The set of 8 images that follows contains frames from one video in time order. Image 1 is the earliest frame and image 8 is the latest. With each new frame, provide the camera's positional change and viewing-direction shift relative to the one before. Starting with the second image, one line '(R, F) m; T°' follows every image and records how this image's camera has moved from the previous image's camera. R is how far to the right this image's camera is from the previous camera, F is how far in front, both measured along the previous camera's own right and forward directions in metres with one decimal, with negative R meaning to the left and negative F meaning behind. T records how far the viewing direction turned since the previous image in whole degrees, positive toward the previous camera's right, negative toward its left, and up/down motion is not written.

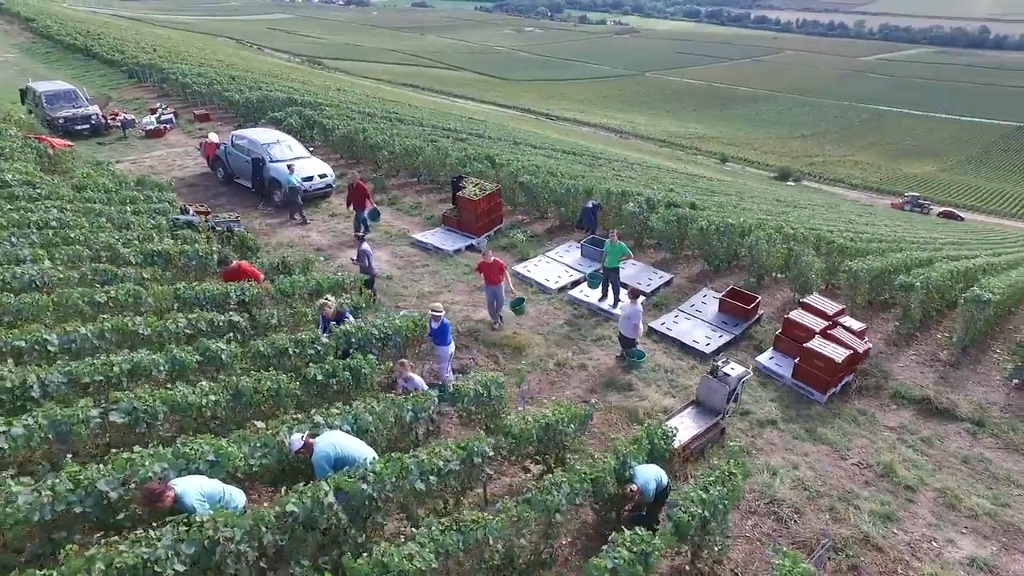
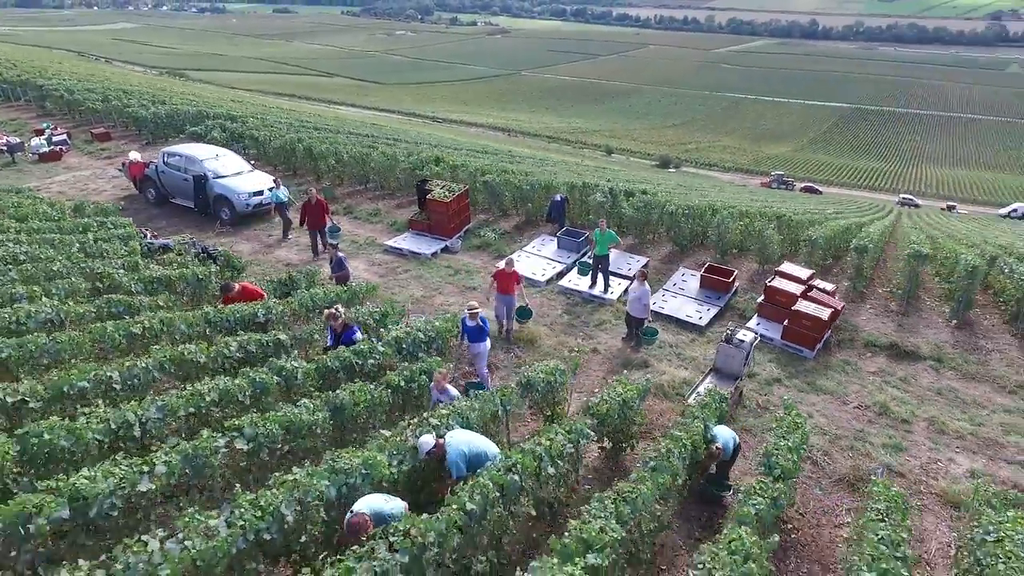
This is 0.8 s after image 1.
(-2.4, -0.1) m; +10°
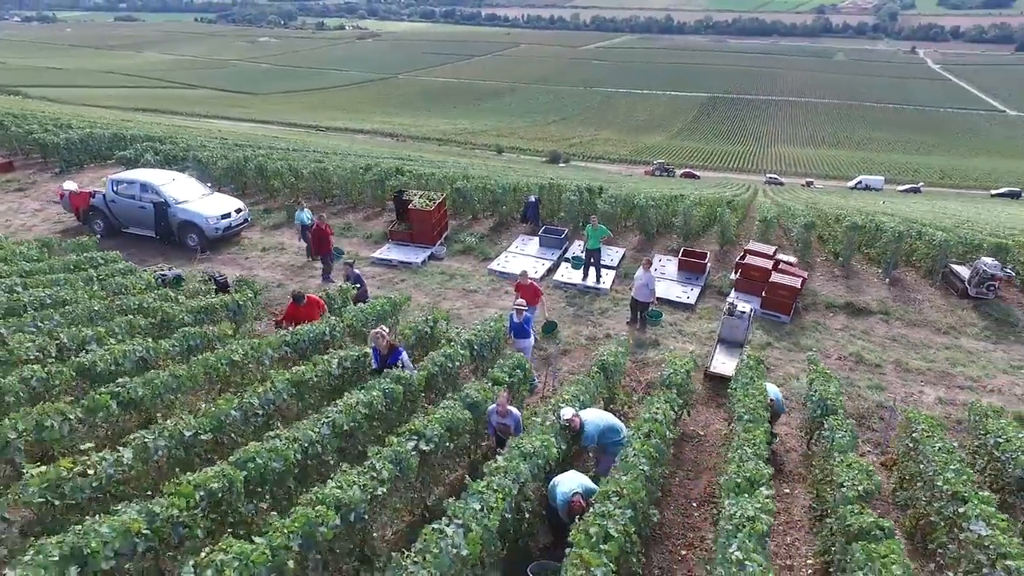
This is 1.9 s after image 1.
(-2.7, -0.6) m; +10°
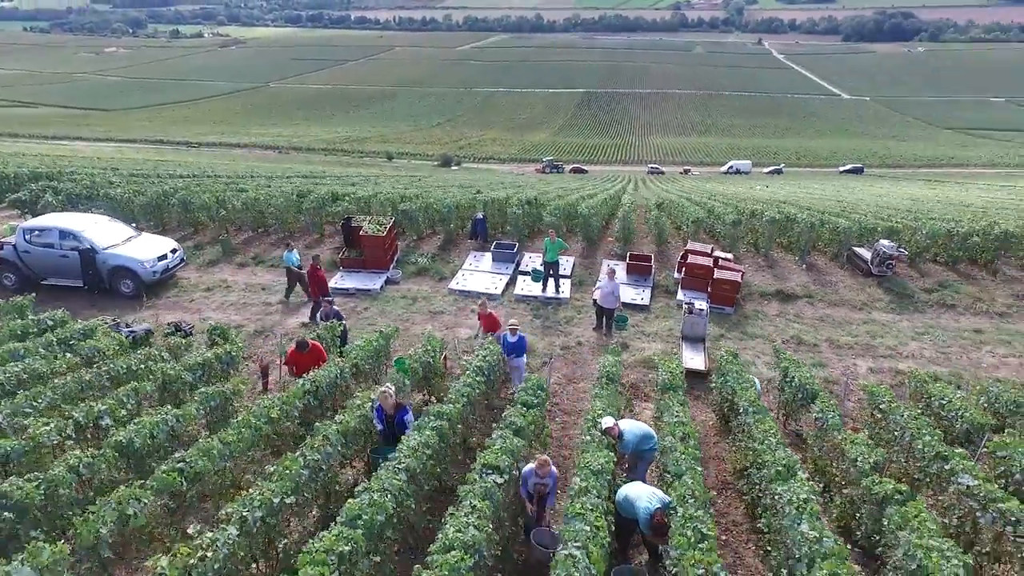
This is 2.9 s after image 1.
(-1.8, -0.4) m; +10°
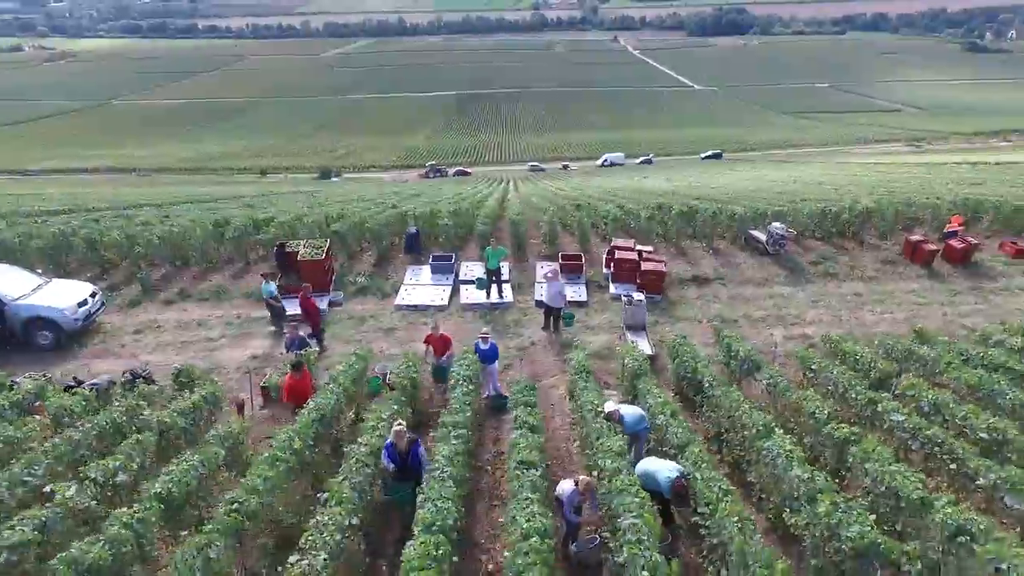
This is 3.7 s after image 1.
(-1.6, -0.7) m; +10°
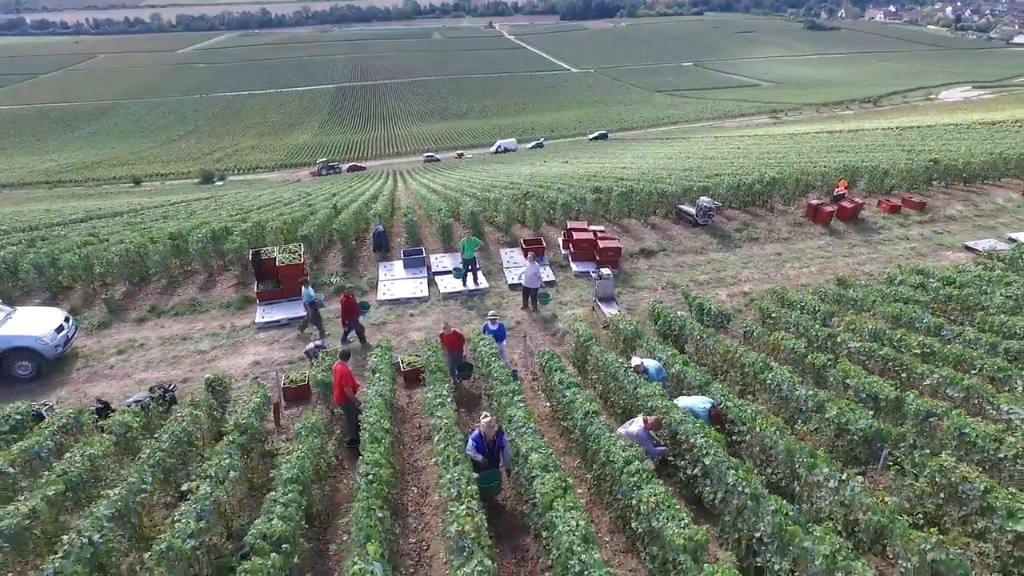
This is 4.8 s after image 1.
(-2.4, -1.2) m; +10°
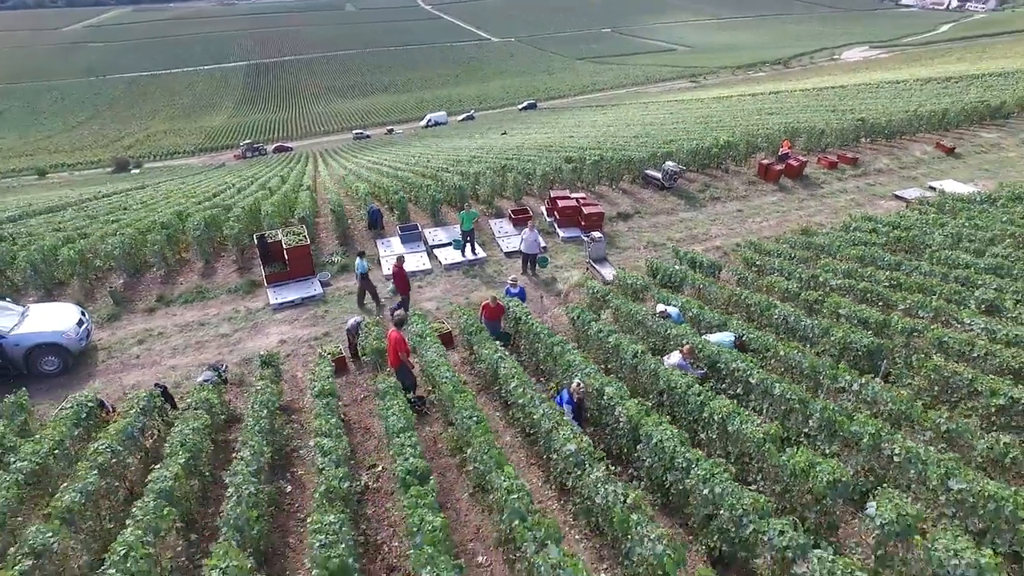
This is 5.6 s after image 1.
(-2.2, -1.2) m; +6°
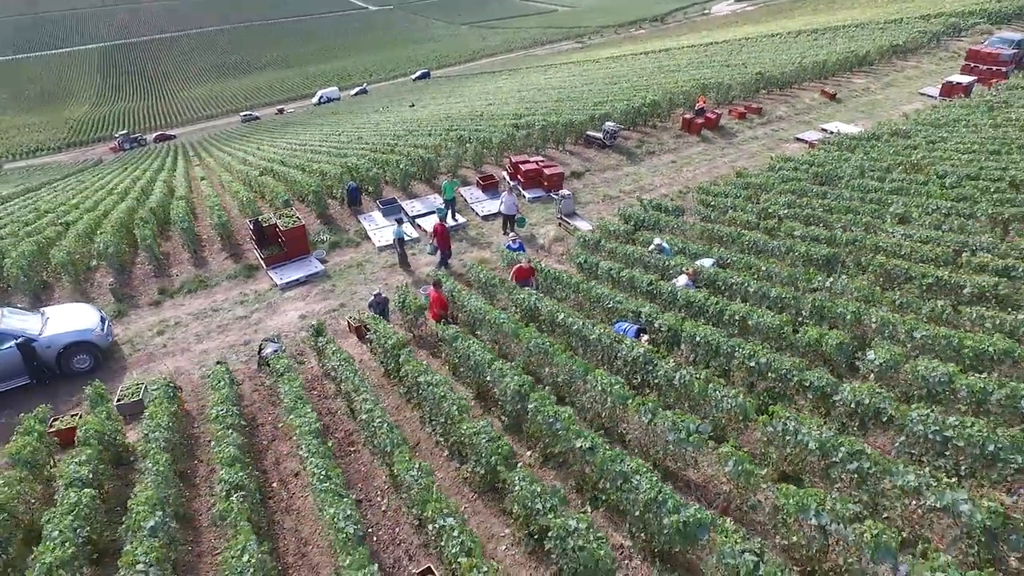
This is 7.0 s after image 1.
(-2.9, -1.8) m; +9°
